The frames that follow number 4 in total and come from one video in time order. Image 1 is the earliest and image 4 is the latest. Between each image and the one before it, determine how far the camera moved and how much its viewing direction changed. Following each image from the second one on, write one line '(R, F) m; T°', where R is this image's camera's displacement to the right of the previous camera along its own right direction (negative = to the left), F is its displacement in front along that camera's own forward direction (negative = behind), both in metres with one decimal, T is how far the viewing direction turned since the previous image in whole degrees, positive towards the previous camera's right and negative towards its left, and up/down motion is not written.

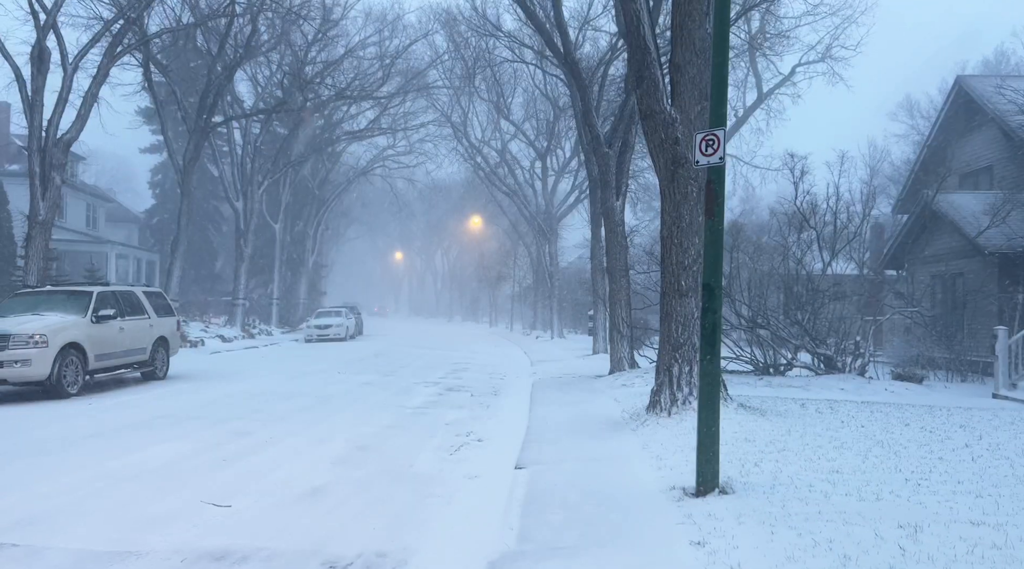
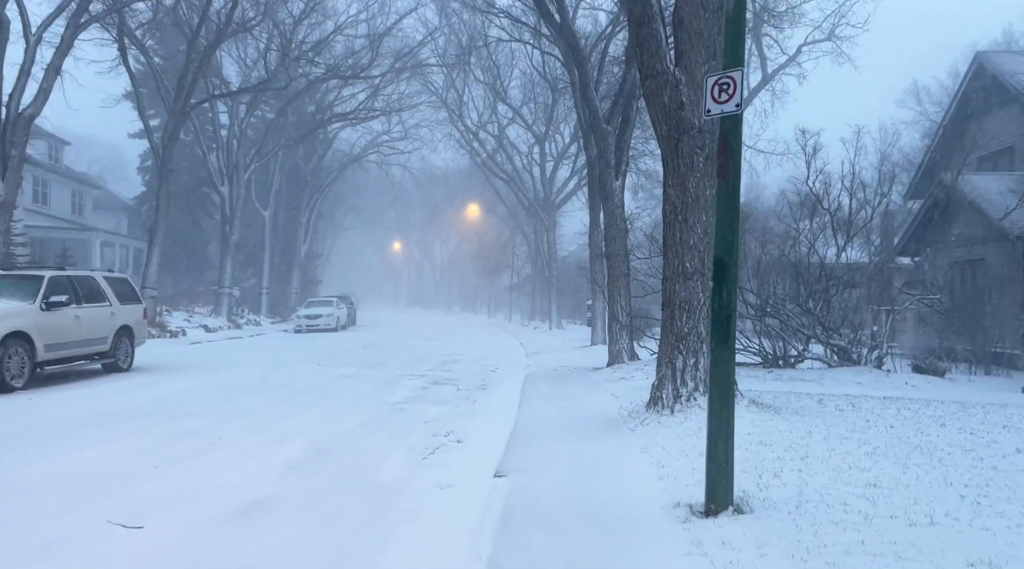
(+0.2, +1.2) m; 0°
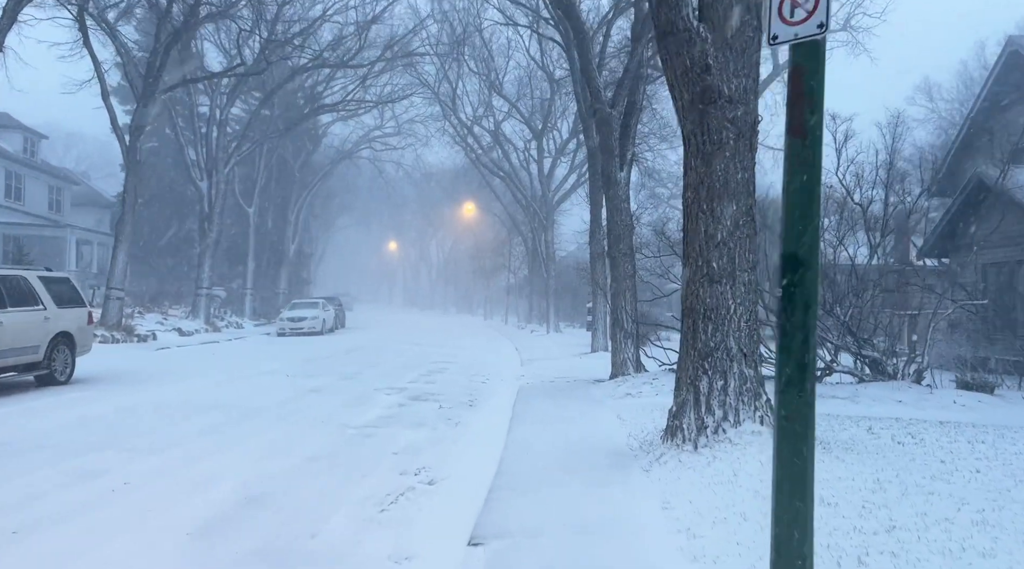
(+0.1, +1.8) m; 0°
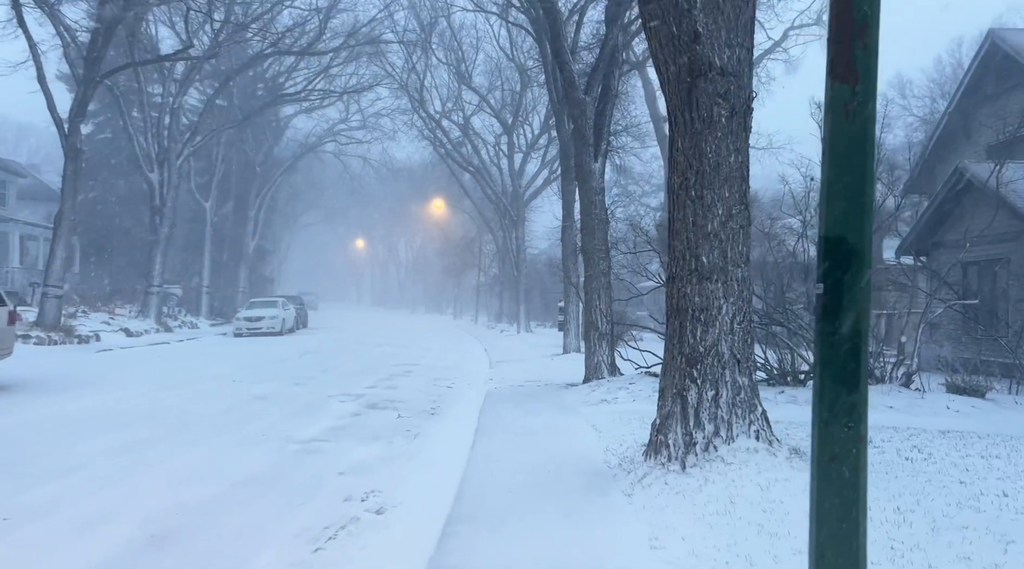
(+0.1, +1.0) m; +2°
